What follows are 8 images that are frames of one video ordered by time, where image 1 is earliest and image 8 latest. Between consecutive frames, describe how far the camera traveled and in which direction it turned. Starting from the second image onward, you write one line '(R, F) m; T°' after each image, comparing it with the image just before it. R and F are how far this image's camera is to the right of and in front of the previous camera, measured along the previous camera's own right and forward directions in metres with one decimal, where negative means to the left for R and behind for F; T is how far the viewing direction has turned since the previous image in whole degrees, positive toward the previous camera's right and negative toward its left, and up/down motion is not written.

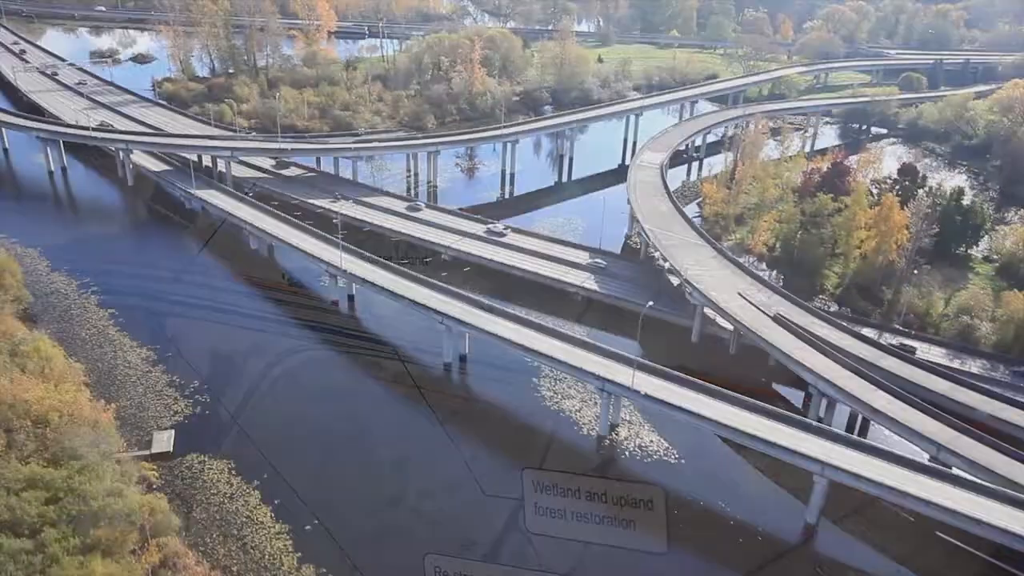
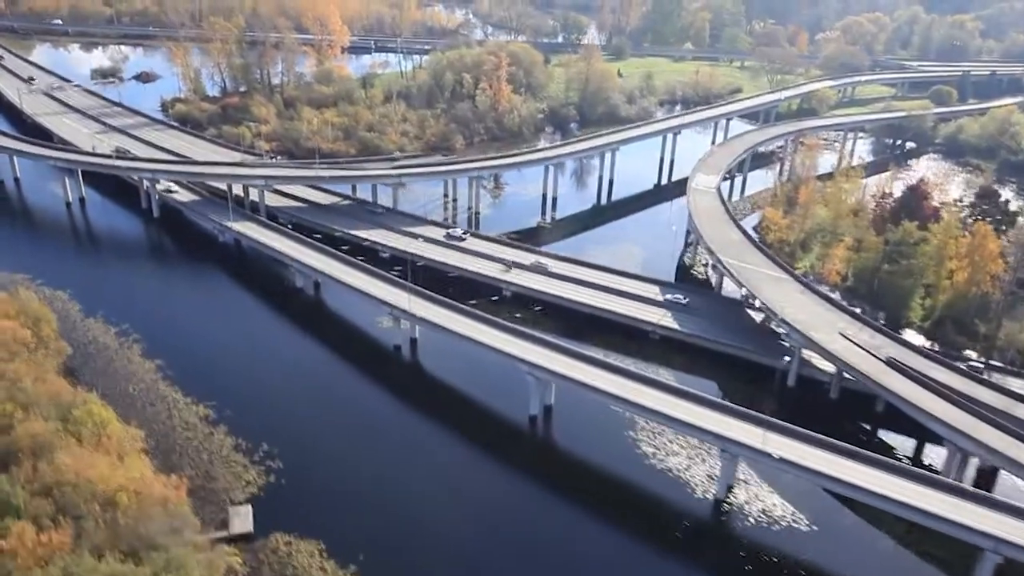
(-4.4, +2.9) m; +1°
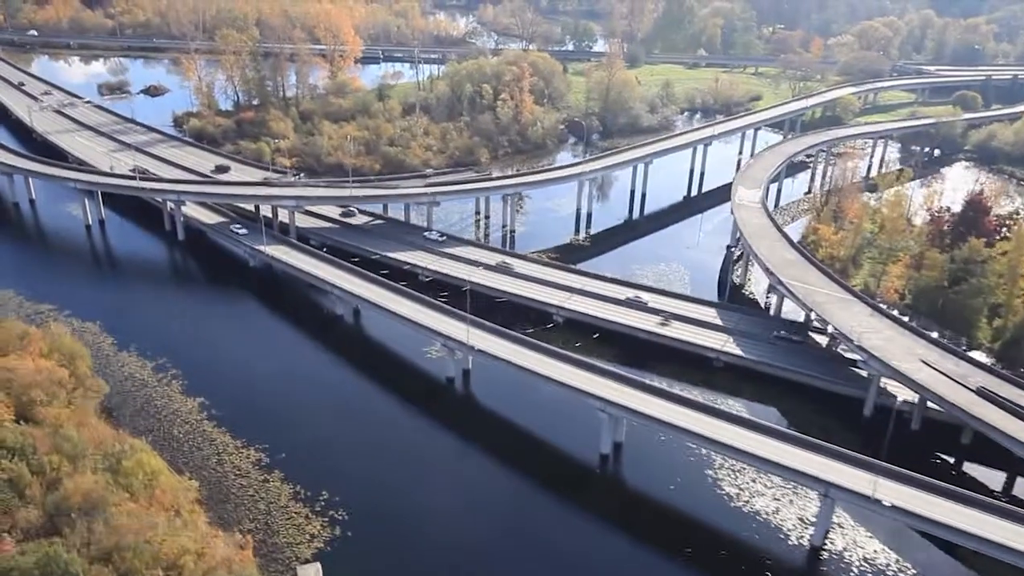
(-2.9, +1.9) m; +1°
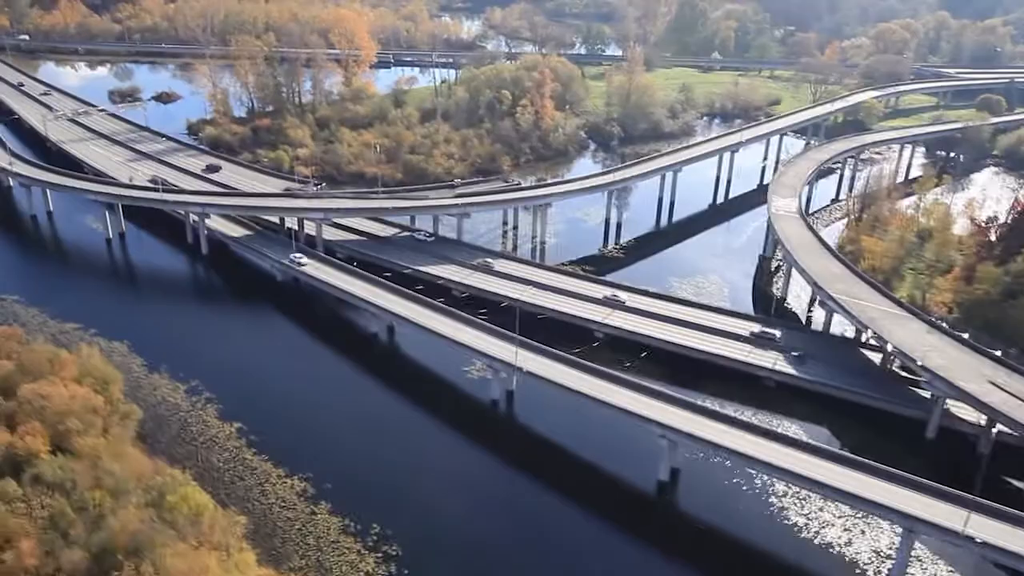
(-2.0, +1.3) m; 0°
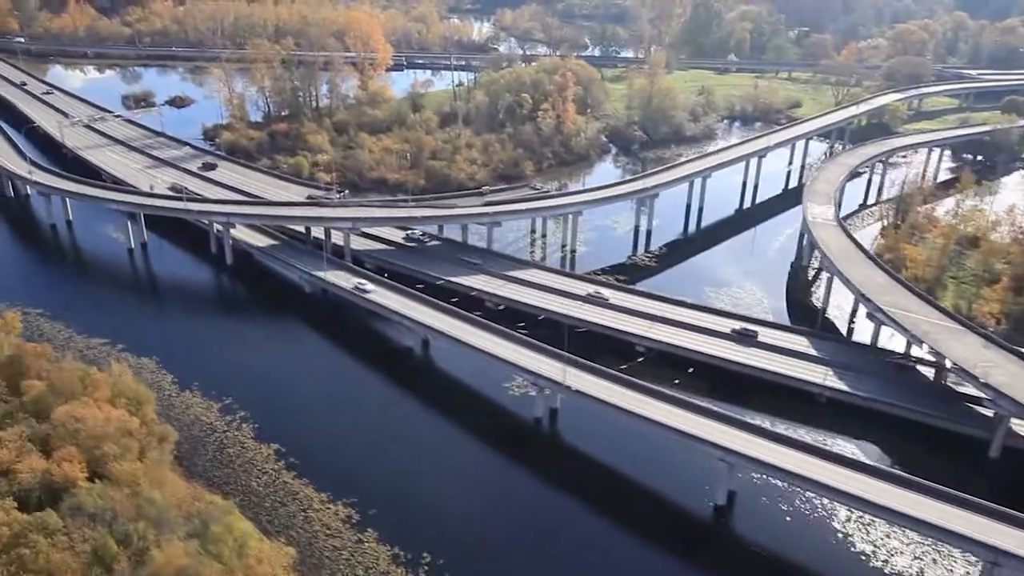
(-1.7, +1.1) m; 0°
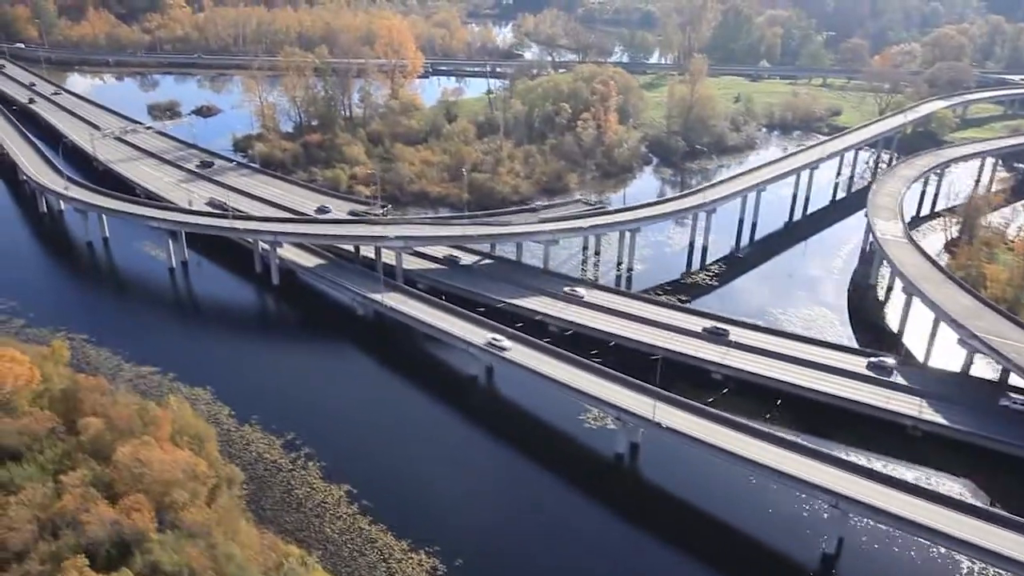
(-2.9, +2.0) m; 0°
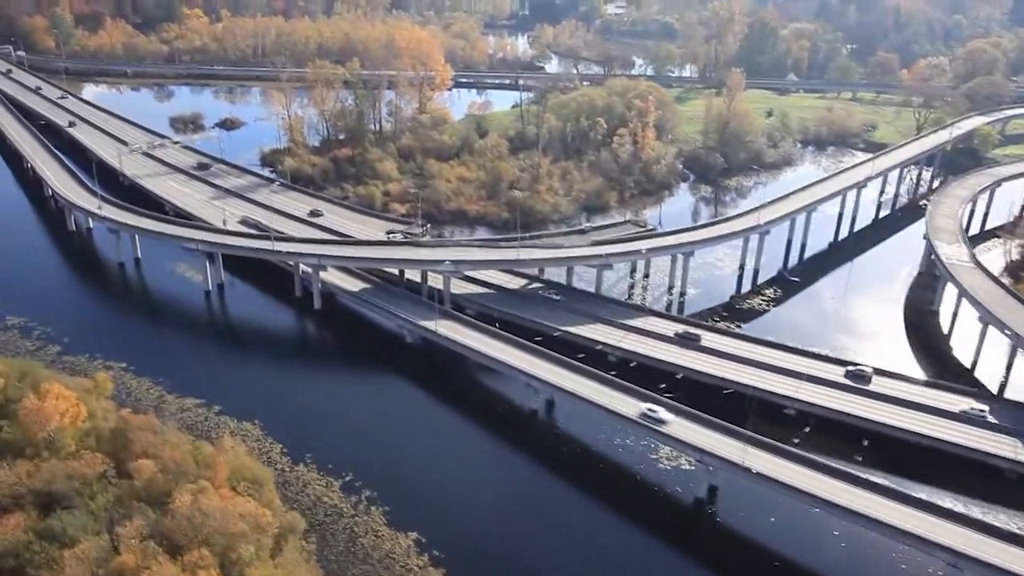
(-2.6, +1.8) m; 0°
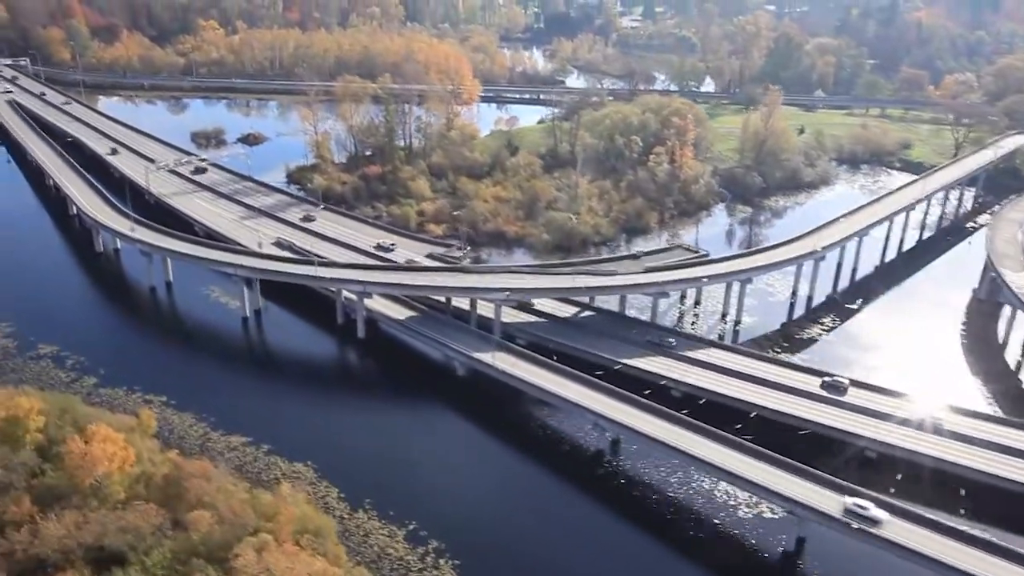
(-2.6, +1.8) m; 0°
